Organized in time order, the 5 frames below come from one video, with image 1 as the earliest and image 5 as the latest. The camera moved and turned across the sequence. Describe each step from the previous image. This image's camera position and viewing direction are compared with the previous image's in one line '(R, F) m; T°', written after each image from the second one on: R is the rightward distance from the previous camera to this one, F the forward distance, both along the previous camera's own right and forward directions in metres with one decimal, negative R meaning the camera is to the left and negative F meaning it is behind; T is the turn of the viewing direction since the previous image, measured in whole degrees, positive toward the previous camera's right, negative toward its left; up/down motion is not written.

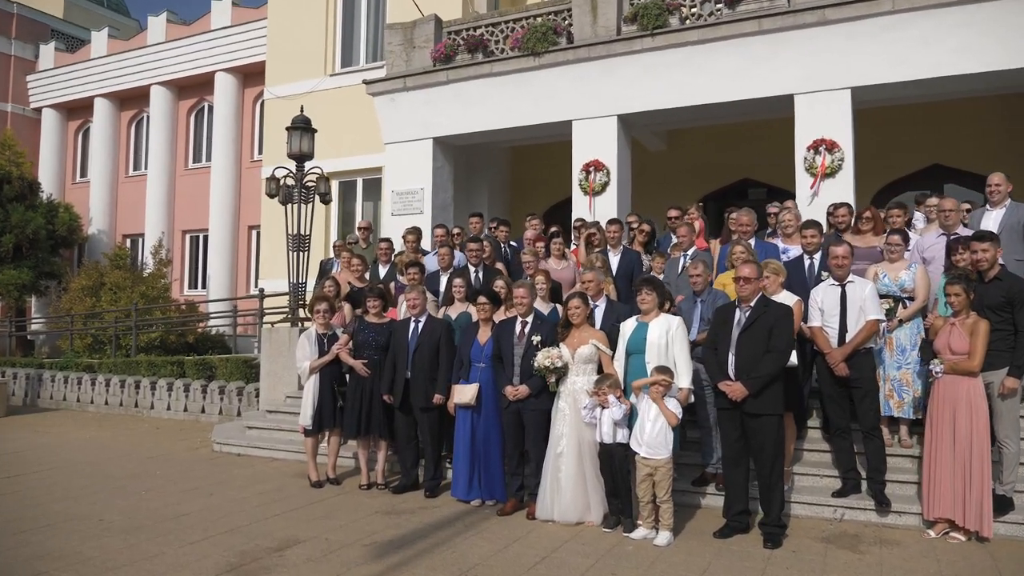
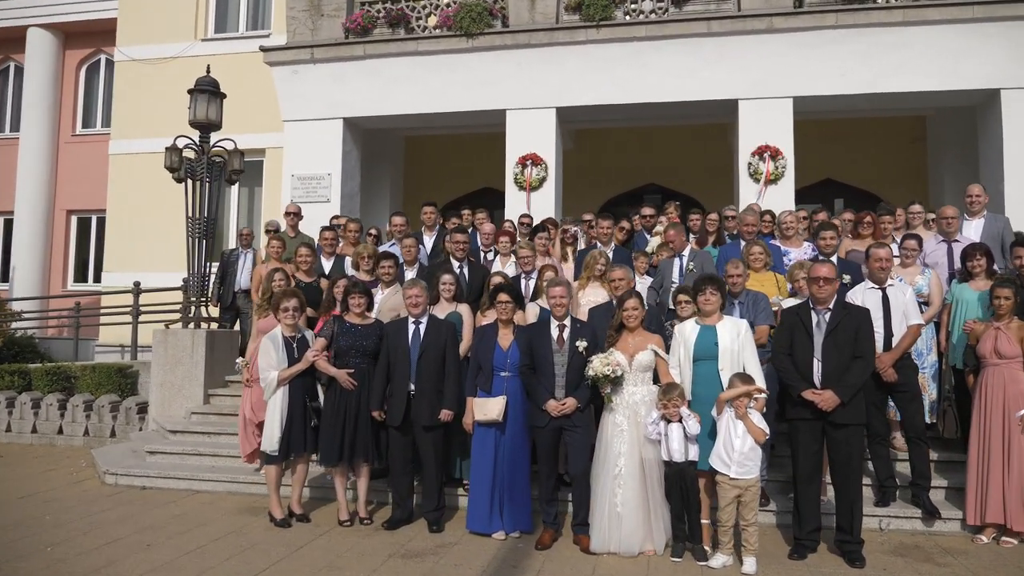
(-1.7, +1.1) m; +14°
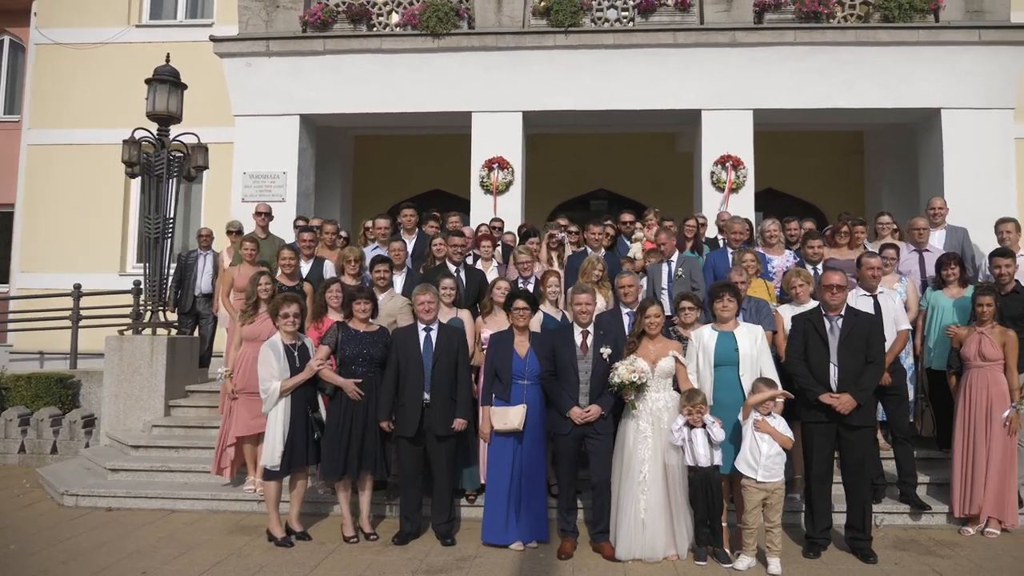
(-0.9, +0.1) m; +7°
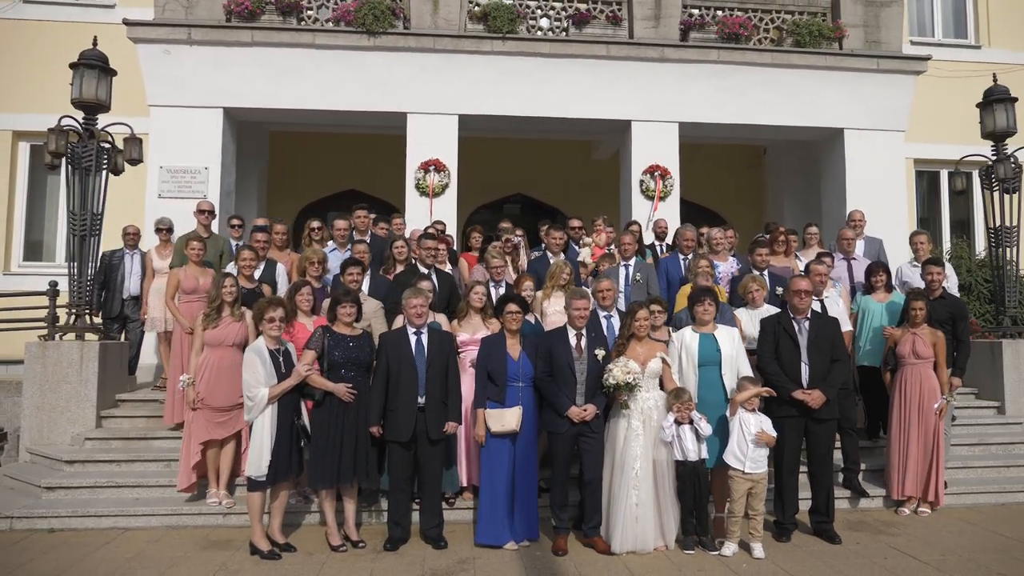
(-1.0, 0.0) m; +10°
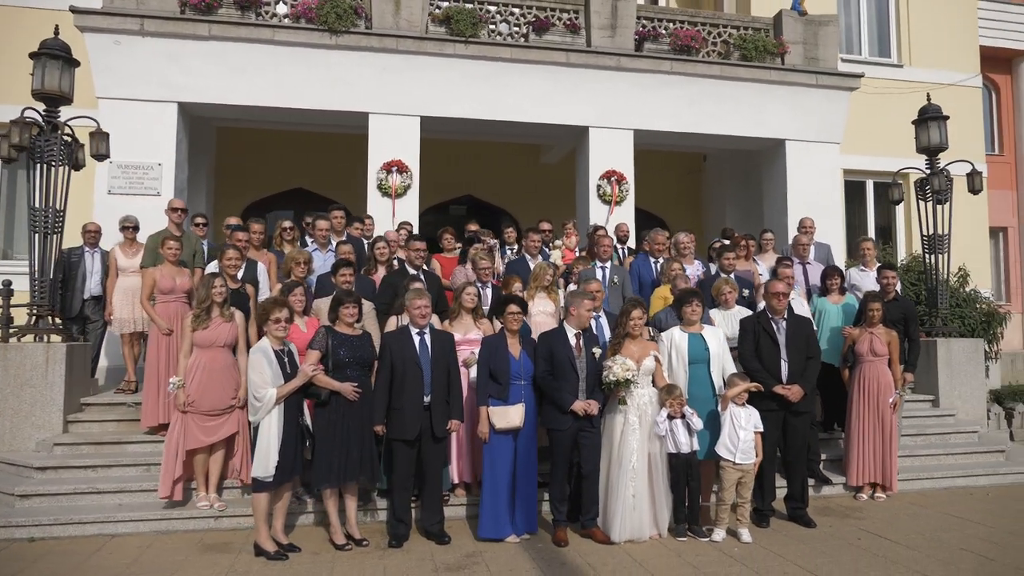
(-0.7, -0.1) m; +6°
